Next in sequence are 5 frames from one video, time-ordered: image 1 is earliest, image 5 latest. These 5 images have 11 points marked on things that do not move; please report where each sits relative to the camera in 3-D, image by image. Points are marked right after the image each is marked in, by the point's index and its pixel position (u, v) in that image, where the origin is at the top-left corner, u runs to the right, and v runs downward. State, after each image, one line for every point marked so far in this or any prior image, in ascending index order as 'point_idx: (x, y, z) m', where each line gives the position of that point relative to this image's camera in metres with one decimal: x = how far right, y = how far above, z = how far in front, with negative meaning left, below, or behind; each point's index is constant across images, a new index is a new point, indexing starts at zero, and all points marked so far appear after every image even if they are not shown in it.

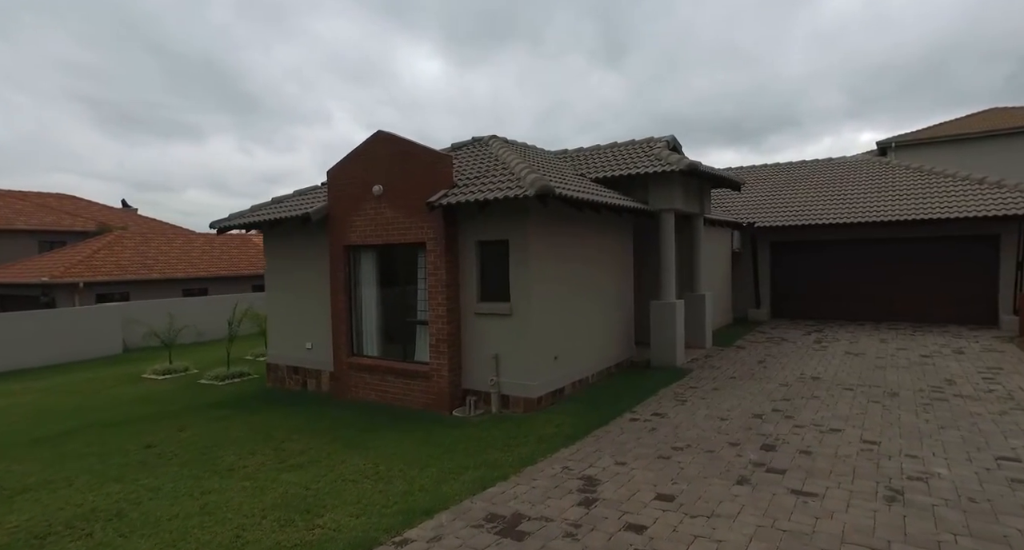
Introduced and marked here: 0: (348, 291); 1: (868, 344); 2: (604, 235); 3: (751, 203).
0: (-2.8, -0.3, +10.5) m
1: (+7.7, -1.5, +13.0) m
2: (+1.6, +0.7, +10.6) m
3: (+7.4, +2.3, +18.9) m
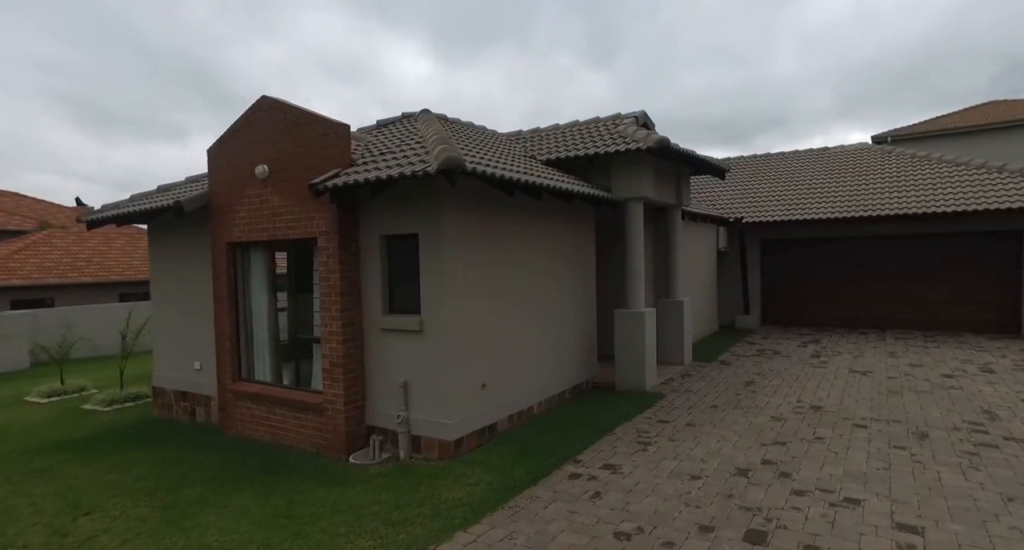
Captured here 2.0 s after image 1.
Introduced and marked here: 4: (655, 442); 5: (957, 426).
0: (-3.9, -0.3, +8.4) m
1: (+6.6, -1.5, +11.0) m
2: (+0.6, +0.6, +8.5) m
3: (+6.3, +2.2, +16.9) m
4: (+1.6, -1.9, +6.7) m
5: (+4.9, -1.7, +6.7) m
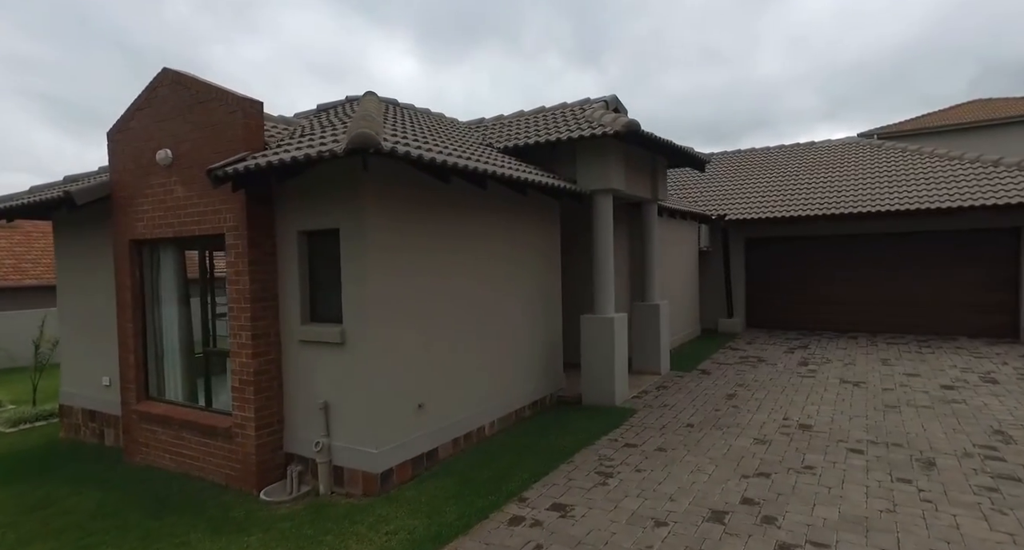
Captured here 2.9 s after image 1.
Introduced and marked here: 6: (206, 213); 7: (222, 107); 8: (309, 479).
0: (-4.5, -0.4, +7.3) m
1: (+6.0, -1.5, +10.1) m
2: (-0.1, +0.6, +7.5) m
3: (+5.5, +2.2, +16.0) m
4: (+1.0, -1.9, +5.7) m
5: (+4.3, -1.7, +5.7) m
6: (-3.2, +0.7, +6.3) m
7: (-2.8, +1.7, +5.9) m
8: (-2.1, -2.1, +6.1) m
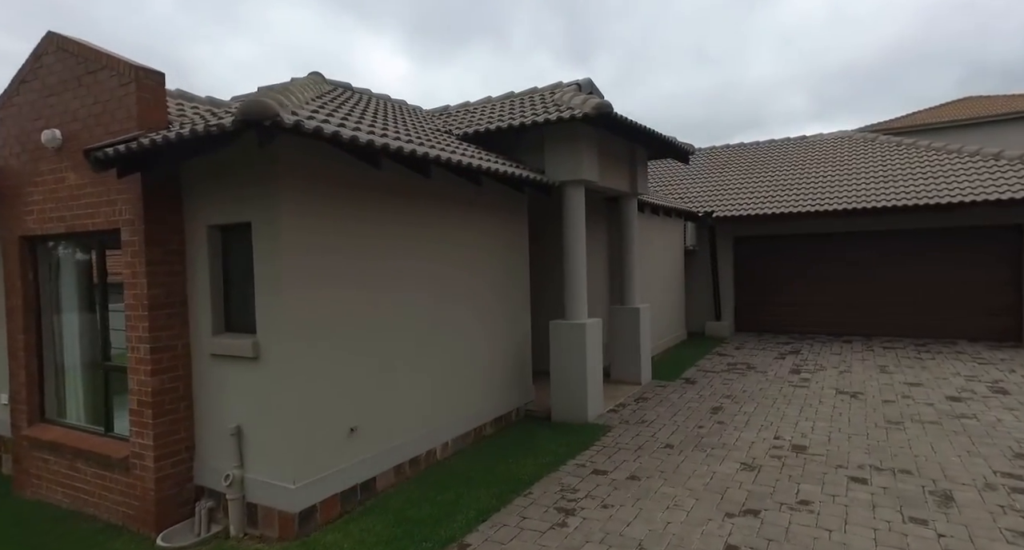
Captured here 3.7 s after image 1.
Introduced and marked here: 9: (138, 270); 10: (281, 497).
0: (-5.0, -0.4, +6.3) m
1: (+5.4, -1.5, +9.3) m
2: (-0.6, +0.6, +6.6) m
3: (+4.9, +2.2, +15.2) m
4: (+0.6, -1.9, +4.9) m
5: (+3.9, -1.7, +4.9) m
6: (-3.7, +0.6, +5.4) m
7: (-3.3, +1.6, +5.0) m
8: (-2.5, -2.1, +5.2) m
9: (-3.1, +0.1, +5.1) m
10: (-1.8, -1.8, +4.8) m
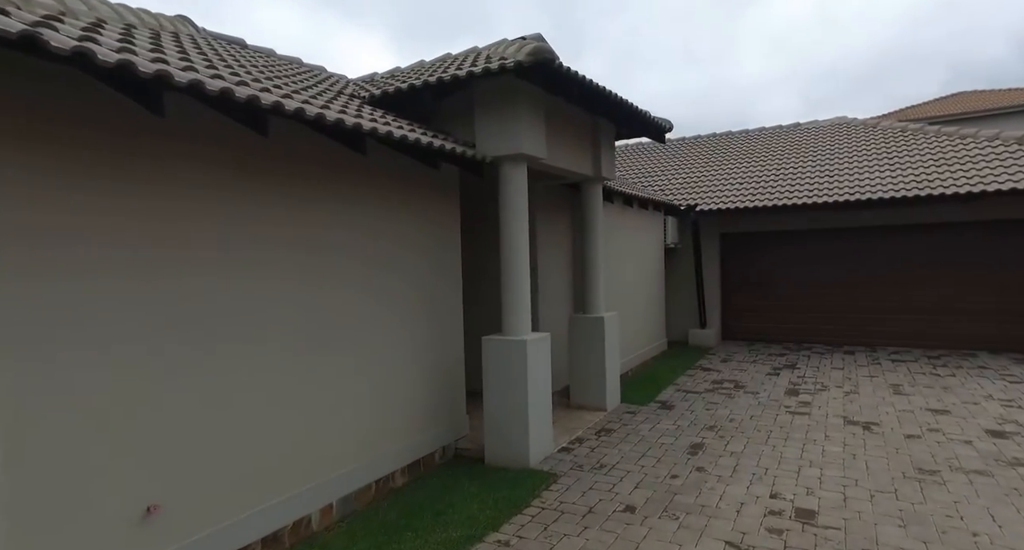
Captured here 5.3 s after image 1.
0: (-5.7, -0.4, +4.5) m
1: (+4.6, -1.5, +7.7) m
2: (-1.3, +0.6, +4.9) m
3: (+4.0, +2.2, +13.5) m
4: (-0.2, -1.9, +3.1) m
5: (+3.1, -1.7, +3.2) m
6: (-4.4, +0.6, +3.6) m
7: (-4.0, +1.6, +3.2) m
8: (-3.2, -2.1, +3.4) m
9: (-3.9, 0.0, +3.3) m
10: (-2.6, -1.8, +3.1) m
